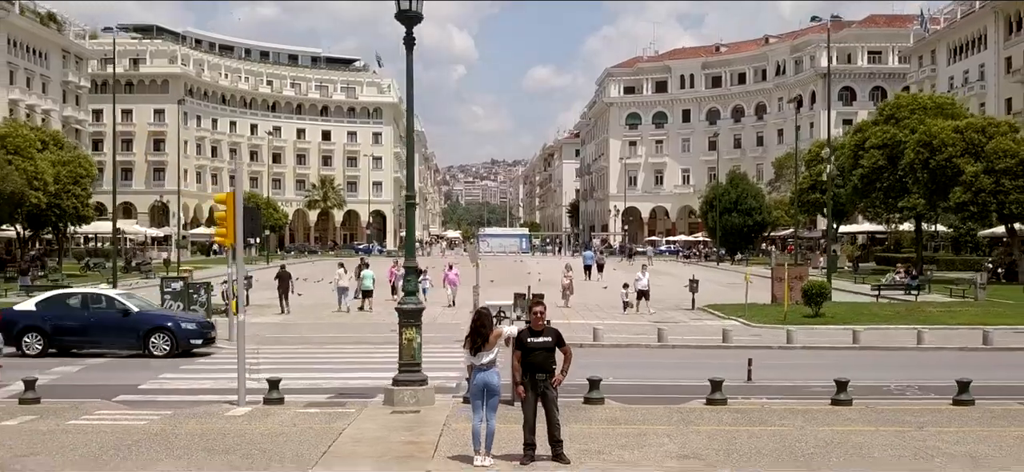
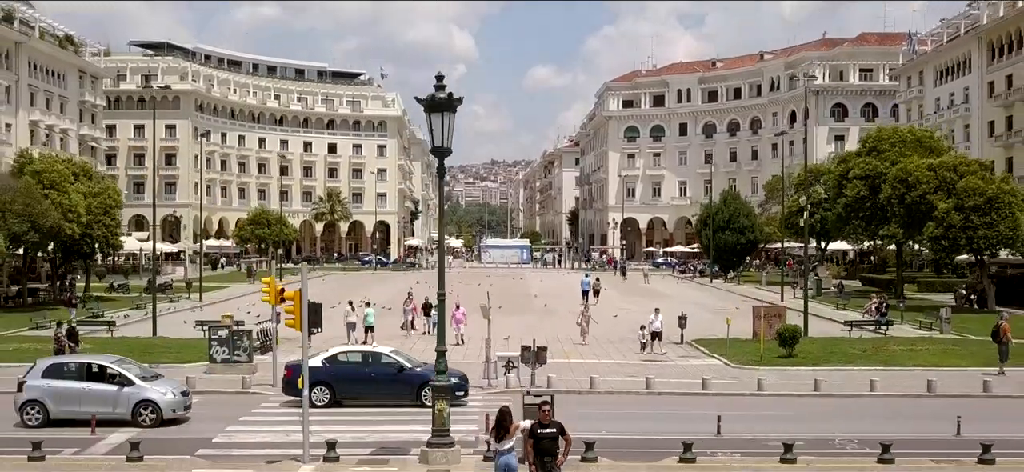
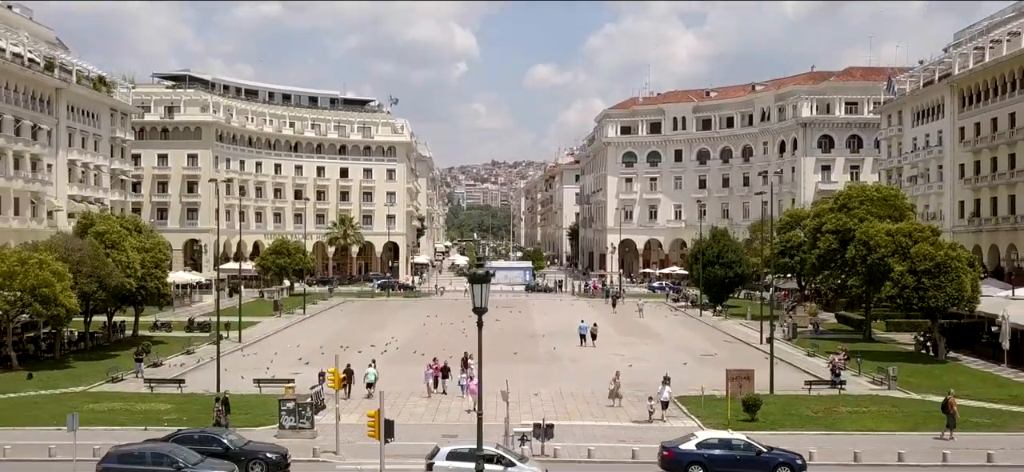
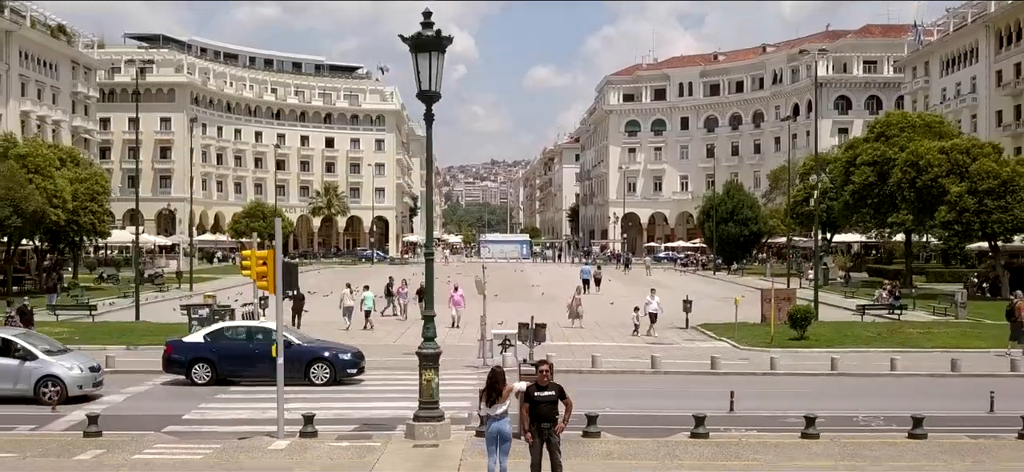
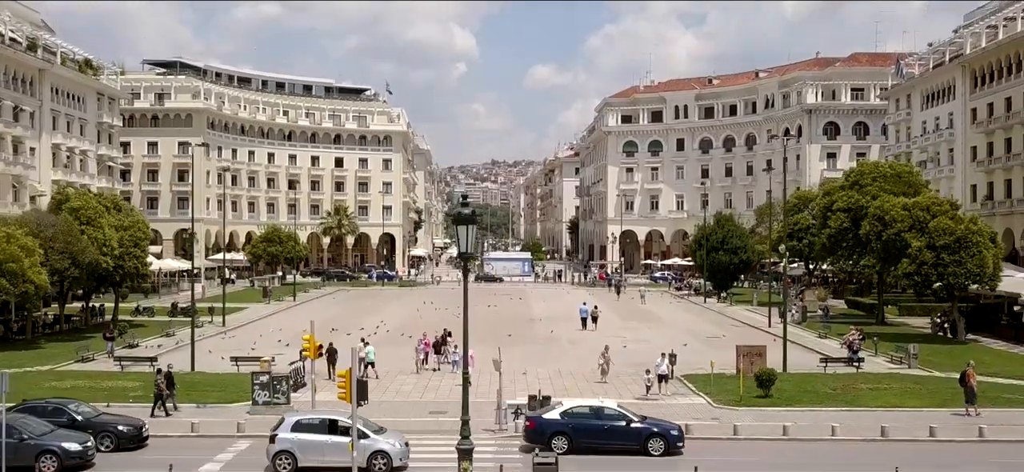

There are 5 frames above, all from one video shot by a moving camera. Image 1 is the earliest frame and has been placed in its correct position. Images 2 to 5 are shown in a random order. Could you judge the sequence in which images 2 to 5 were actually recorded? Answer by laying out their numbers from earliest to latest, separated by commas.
4, 2, 5, 3
